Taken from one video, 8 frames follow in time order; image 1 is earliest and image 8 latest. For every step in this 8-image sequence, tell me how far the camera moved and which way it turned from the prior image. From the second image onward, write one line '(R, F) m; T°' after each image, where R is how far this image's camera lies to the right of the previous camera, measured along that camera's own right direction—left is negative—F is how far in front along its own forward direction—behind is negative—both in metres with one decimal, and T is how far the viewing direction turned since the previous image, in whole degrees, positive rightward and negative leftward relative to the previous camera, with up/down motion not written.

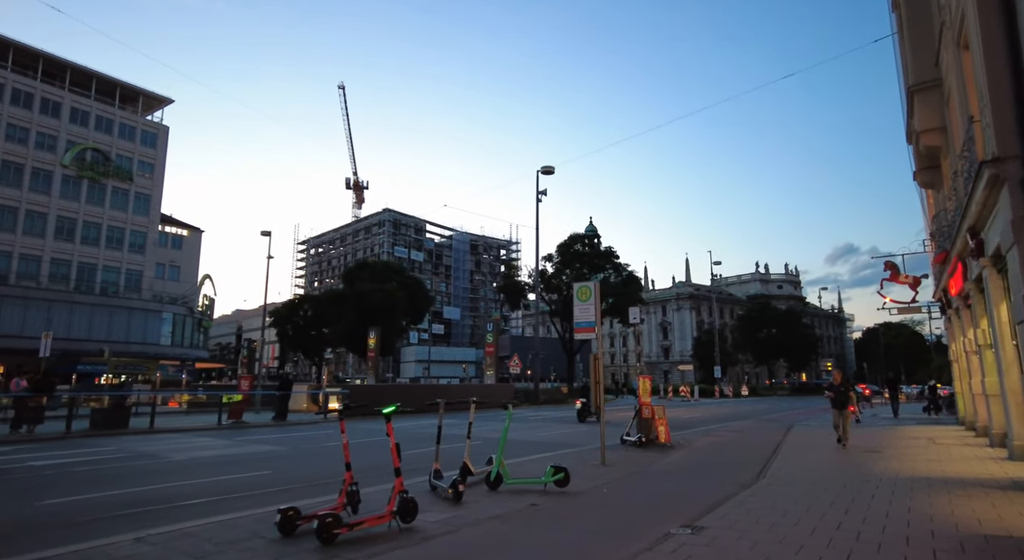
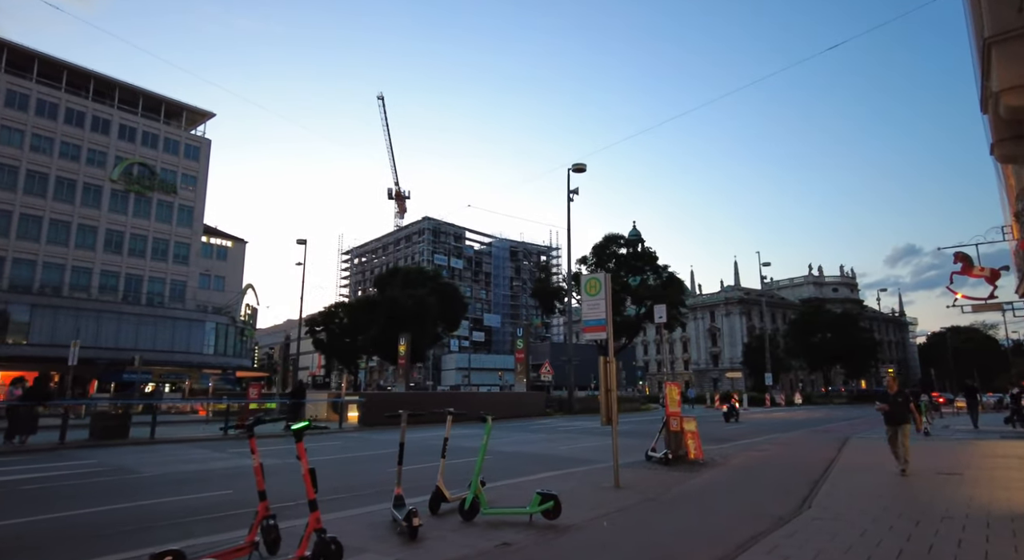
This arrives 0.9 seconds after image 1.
(+0.8, +1.6) m; -4°
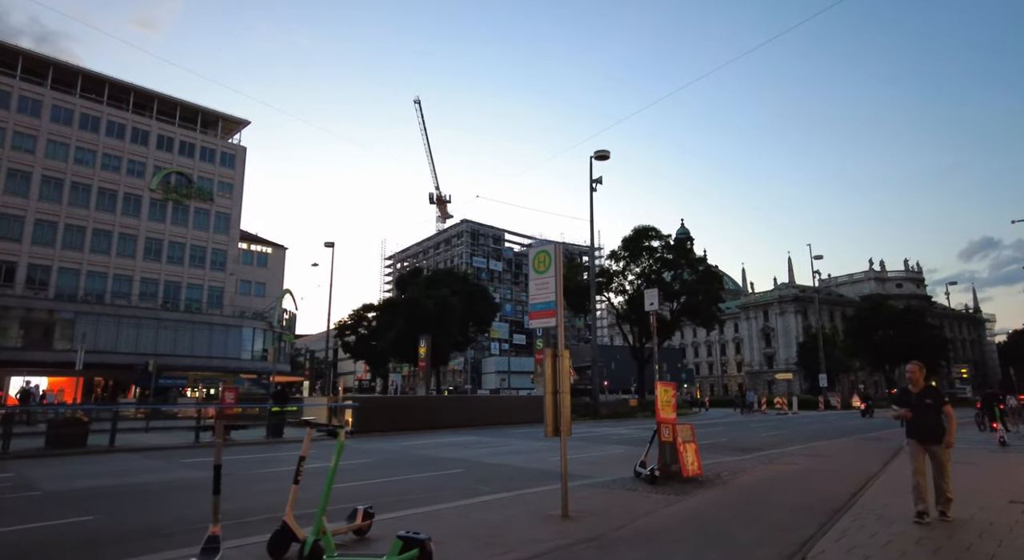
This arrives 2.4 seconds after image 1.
(+1.7, +2.2) m; -5°
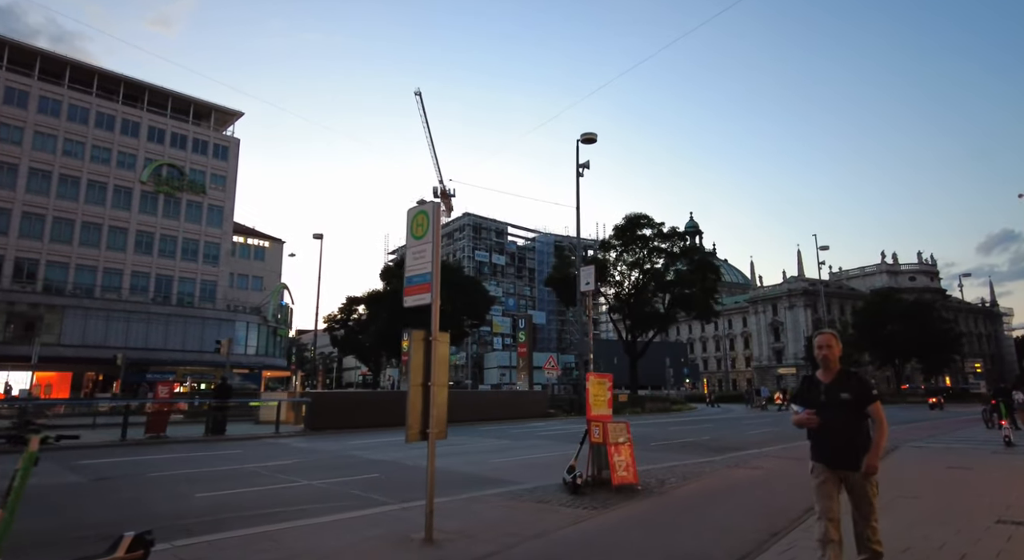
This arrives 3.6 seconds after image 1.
(+1.6, +1.6) m; -1°
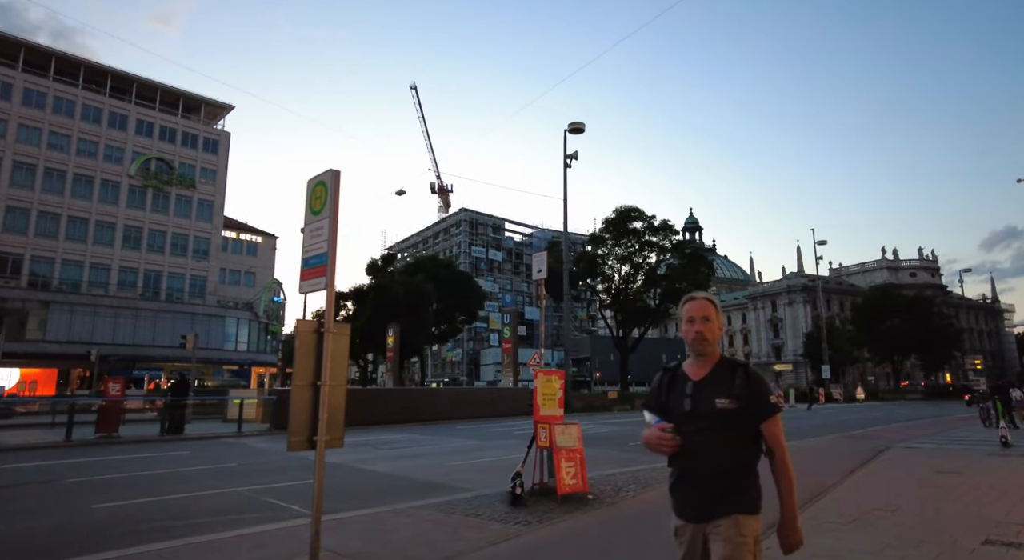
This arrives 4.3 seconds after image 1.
(+0.9, +0.9) m; 0°
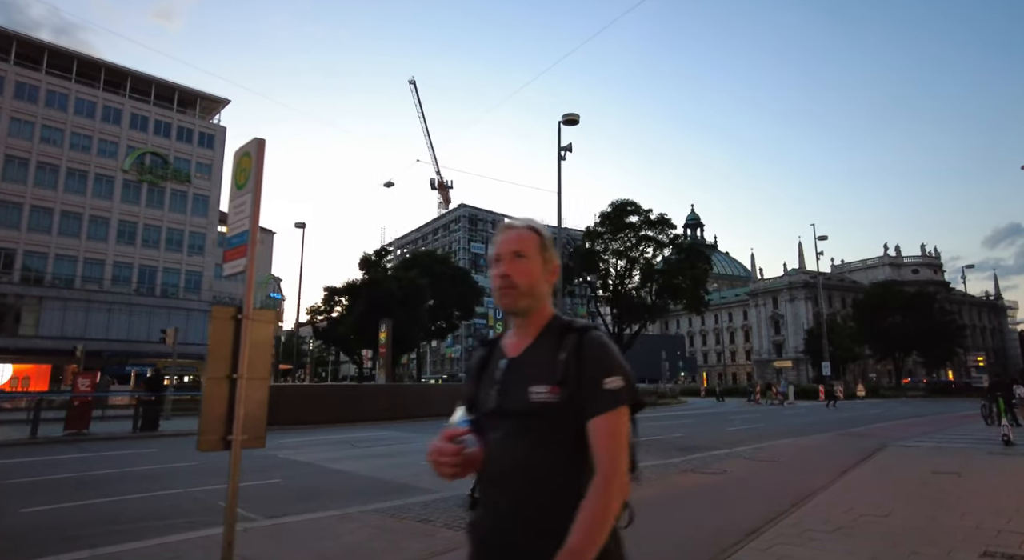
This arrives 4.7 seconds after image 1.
(+0.5, +0.6) m; 0°
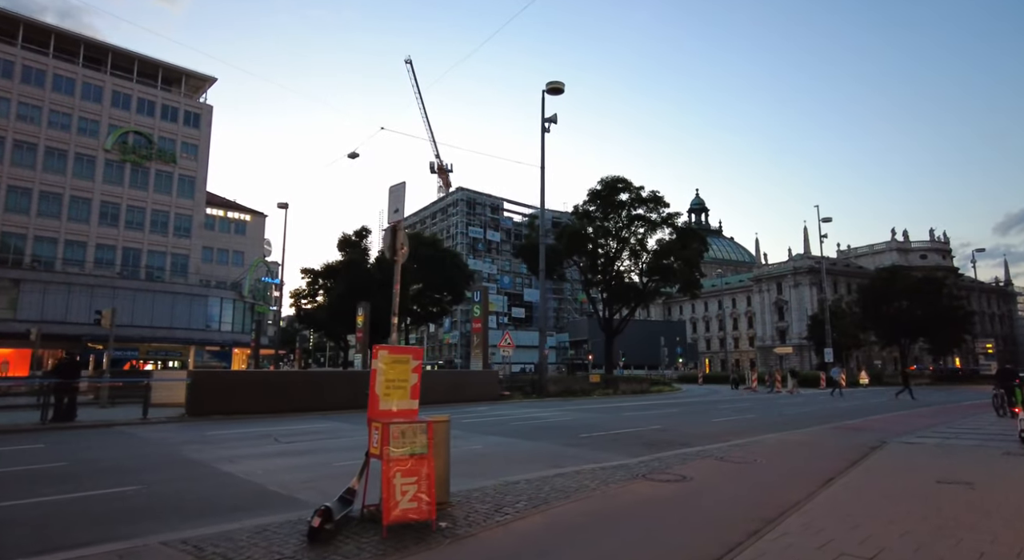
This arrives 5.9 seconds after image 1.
(+1.3, +1.9) m; -1°
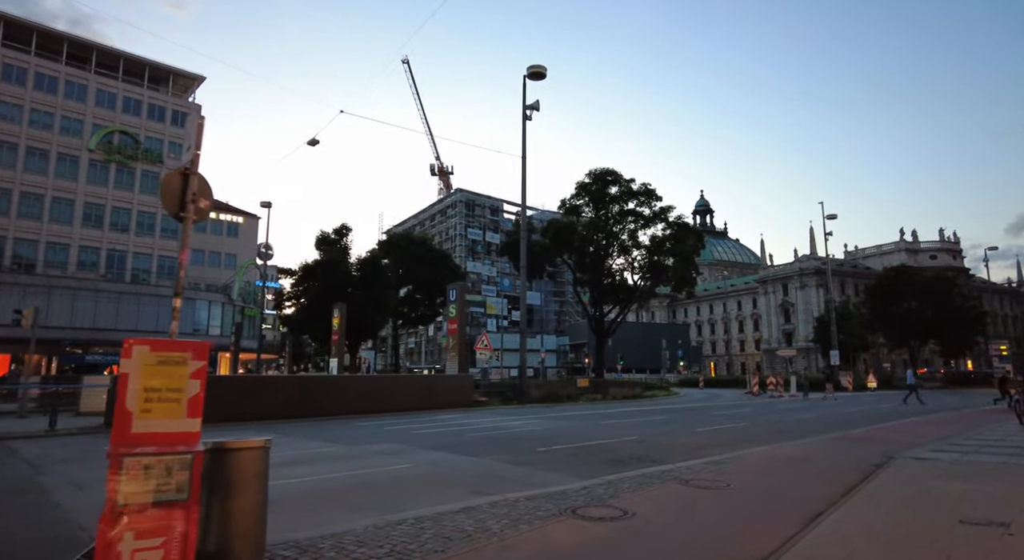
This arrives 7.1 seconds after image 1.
(+1.3, +1.9) m; -1°
